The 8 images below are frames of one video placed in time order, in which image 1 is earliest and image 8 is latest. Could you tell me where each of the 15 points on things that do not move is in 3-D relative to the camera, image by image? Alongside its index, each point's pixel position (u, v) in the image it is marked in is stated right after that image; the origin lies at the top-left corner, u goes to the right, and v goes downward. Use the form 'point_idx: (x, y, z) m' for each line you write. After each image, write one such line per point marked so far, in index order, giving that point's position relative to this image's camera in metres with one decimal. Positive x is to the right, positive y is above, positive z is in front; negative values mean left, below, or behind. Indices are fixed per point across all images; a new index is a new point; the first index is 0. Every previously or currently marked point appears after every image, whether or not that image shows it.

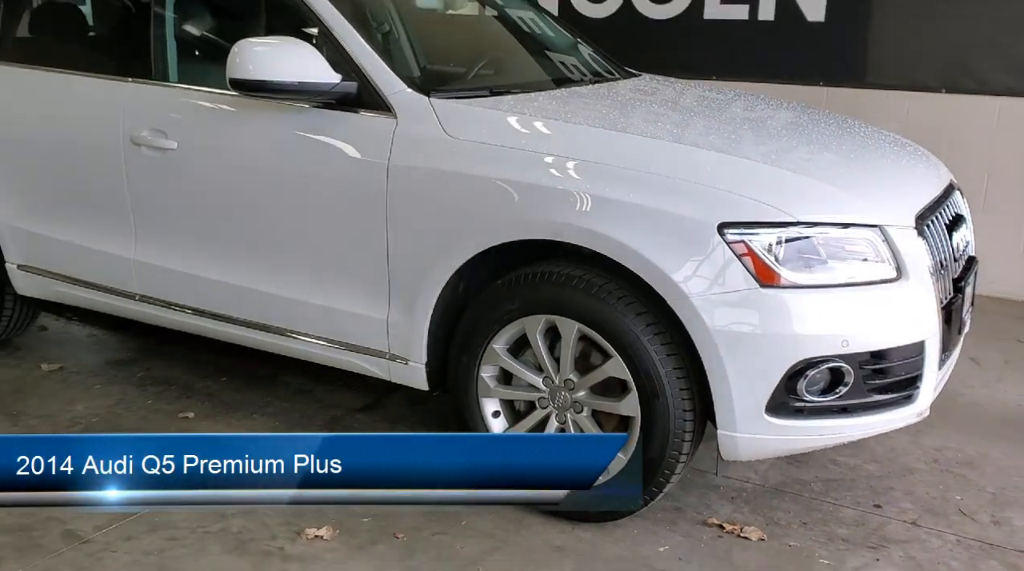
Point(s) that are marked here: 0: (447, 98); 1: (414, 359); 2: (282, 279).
0: (-0.2, +0.6, +2.9) m
1: (-0.3, -0.2, +2.9) m
2: (-0.7, 0.0, +3.1) m
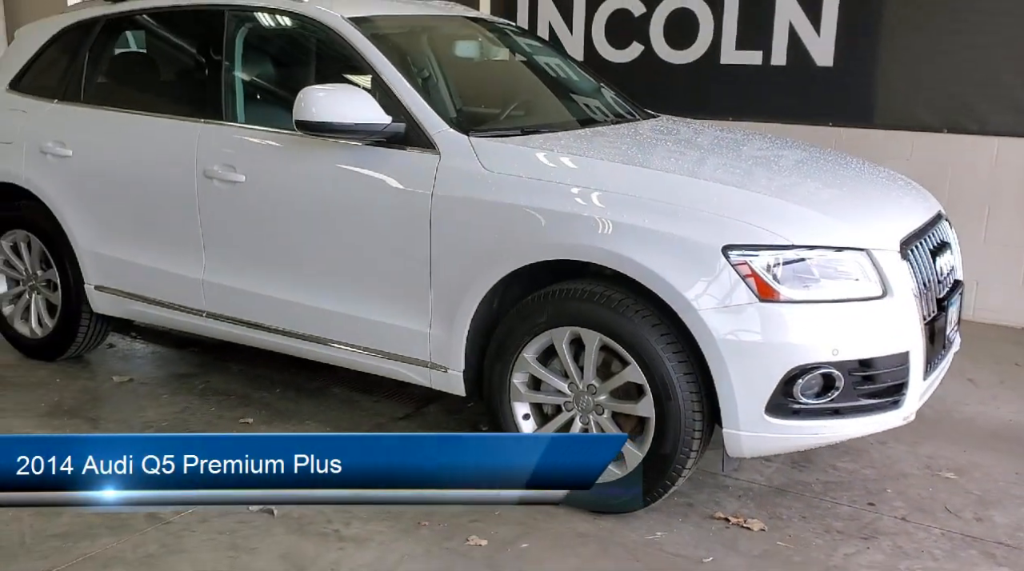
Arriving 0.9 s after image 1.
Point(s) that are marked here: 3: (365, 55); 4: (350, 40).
0: (-0.1, +0.5, +3.3) m
1: (-0.2, -0.3, +3.3) m
2: (-0.6, 0.0, +3.5) m
3: (-0.5, +0.8, +3.5) m
4: (-0.6, +0.9, +3.6) m
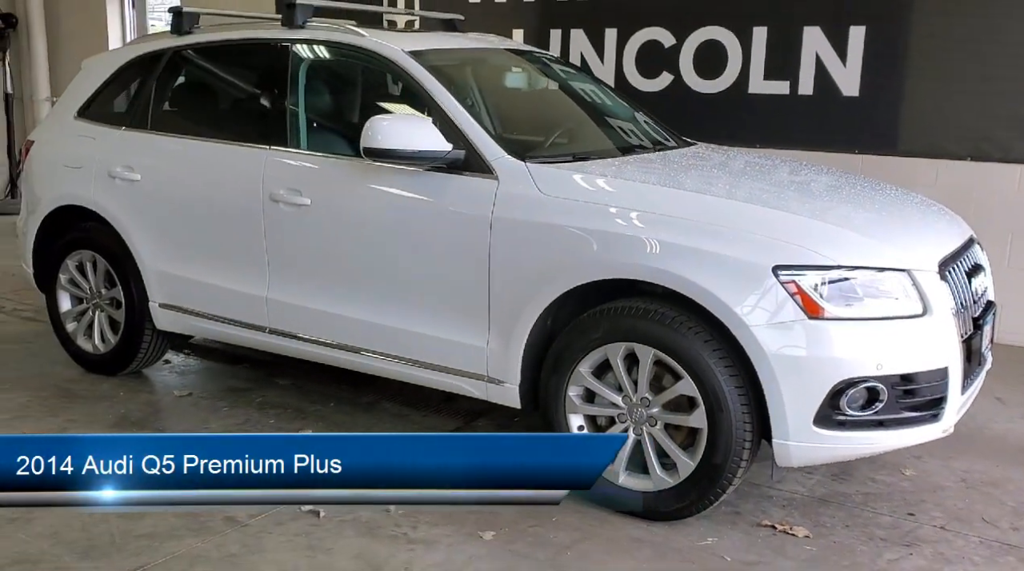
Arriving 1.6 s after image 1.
0: (+0.1, +0.4, +3.5) m
1: (0.0, -0.3, +3.4) m
2: (-0.4, -0.1, +3.7) m
3: (-0.3, +0.8, +3.7) m
4: (-0.4, +0.8, +3.8) m
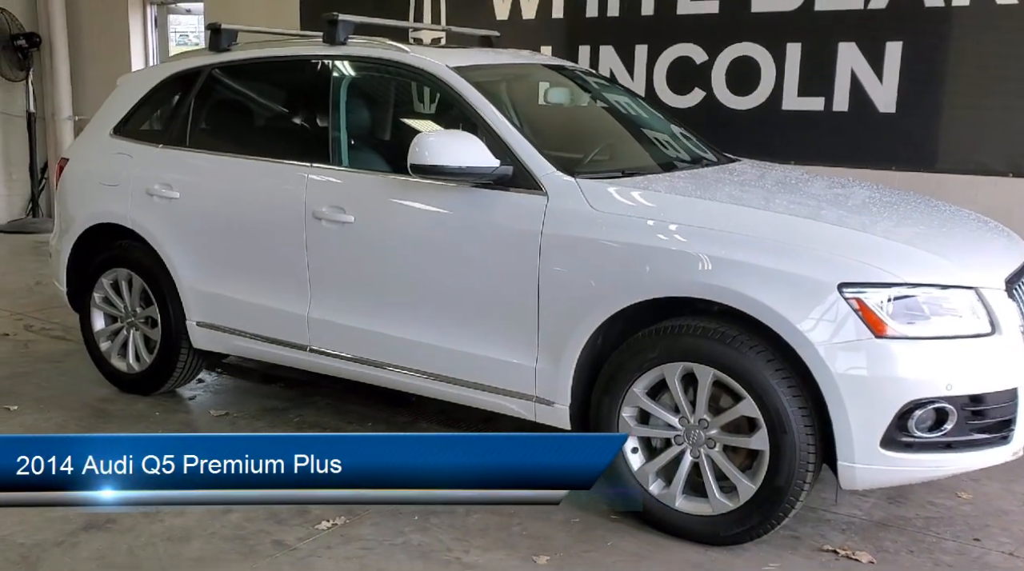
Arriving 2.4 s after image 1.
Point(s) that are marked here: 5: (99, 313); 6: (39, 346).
0: (+0.3, +0.4, +3.4) m
1: (+0.2, -0.4, +3.4) m
2: (-0.3, -0.2, +3.6) m
3: (-0.2, +0.7, +3.7) m
4: (-0.2, +0.7, +3.7) m
5: (-2.0, -0.1, +4.7) m
6: (-2.6, -0.3, +5.4) m
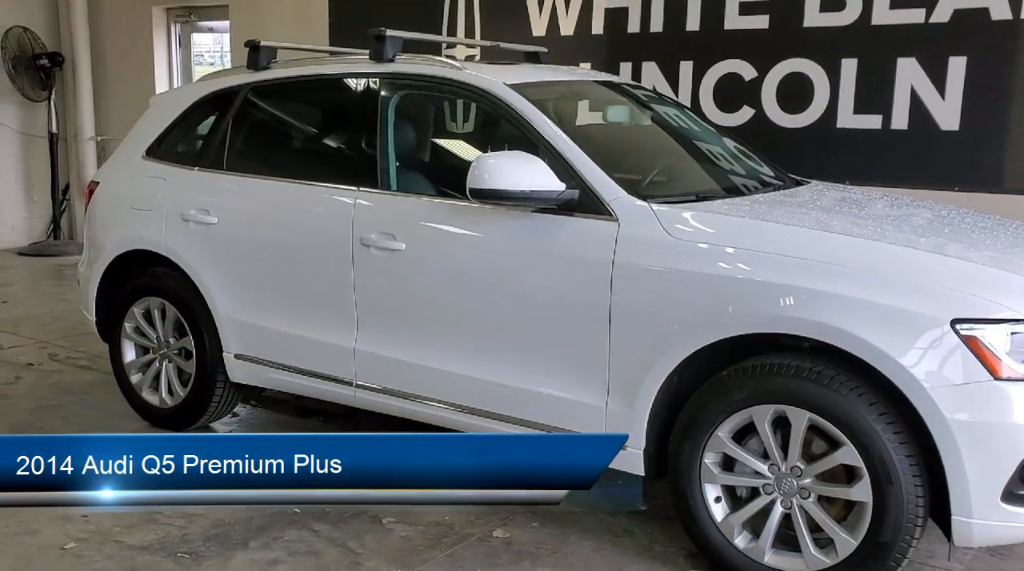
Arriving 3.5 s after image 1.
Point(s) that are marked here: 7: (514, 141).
0: (+0.5, +0.3, +3.2) m
1: (+0.4, -0.5, +3.1) m
2: (0.0, -0.3, +3.4) m
3: (+0.1, +0.6, +3.4) m
4: (0.0, +0.6, +3.5) m
5: (-1.7, -0.3, +4.4) m
6: (-2.4, -0.5, +5.2) m
7: (0.0, +0.5, +3.5) m
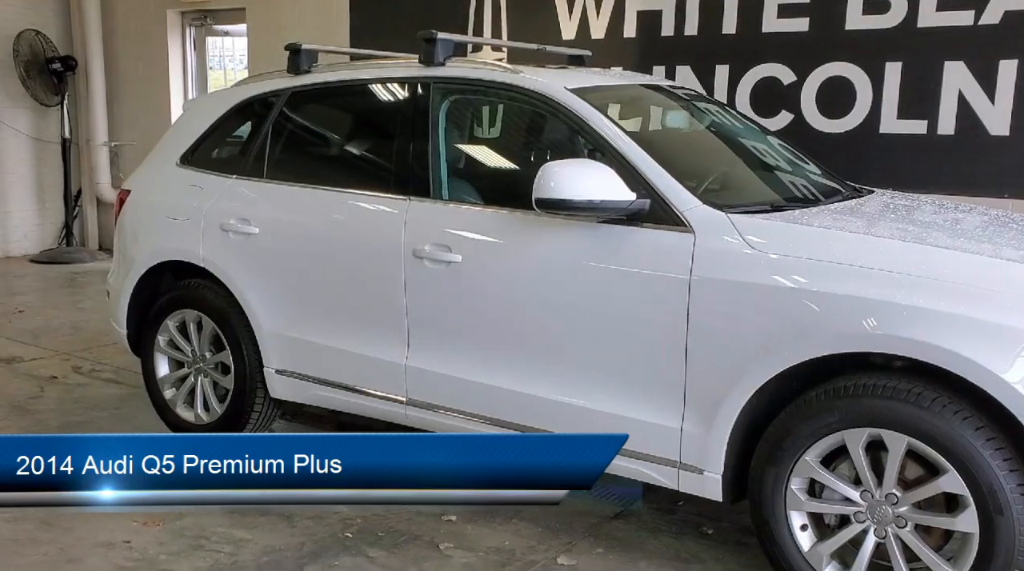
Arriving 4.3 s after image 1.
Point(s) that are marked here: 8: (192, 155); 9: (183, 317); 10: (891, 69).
0: (+0.7, +0.2, +3.0) m
1: (+0.6, -0.6, +3.0) m
2: (+0.2, -0.3, +3.2) m
3: (+0.3, +0.5, +3.3) m
4: (+0.2, +0.6, +3.3) m
5: (-1.5, -0.3, +4.3) m
6: (-2.2, -0.5, +5.0) m
7: (+0.2, +0.5, +3.3) m
8: (-1.4, +0.6, +4.2) m
9: (-1.4, -0.1, +4.2) m
10: (+2.1, +1.2, +5.5) m
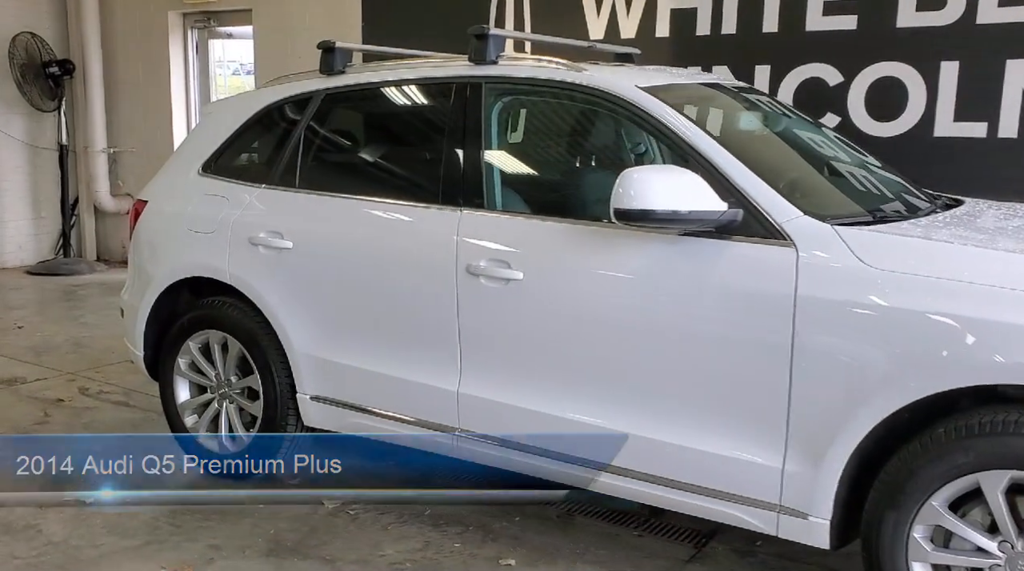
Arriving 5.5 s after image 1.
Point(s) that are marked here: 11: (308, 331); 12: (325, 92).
0: (+0.9, +0.2, +2.7) m
1: (+0.8, -0.6, +2.6) m
2: (+0.4, -0.4, +2.9) m
3: (+0.5, +0.5, +3.0) m
4: (+0.4, +0.5, +3.0) m
5: (-1.3, -0.4, +3.9) m
6: (-2.0, -0.6, +4.7) m
7: (+0.4, +0.4, +3.0) m
8: (-1.2, +0.5, +3.9) m
9: (-1.2, -0.2, +3.8) m
10: (+2.3, +1.2, +5.2) m
11: (-0.7, -0.2, +3.5) m
12: (-0.7, +0.7, +3.7) m
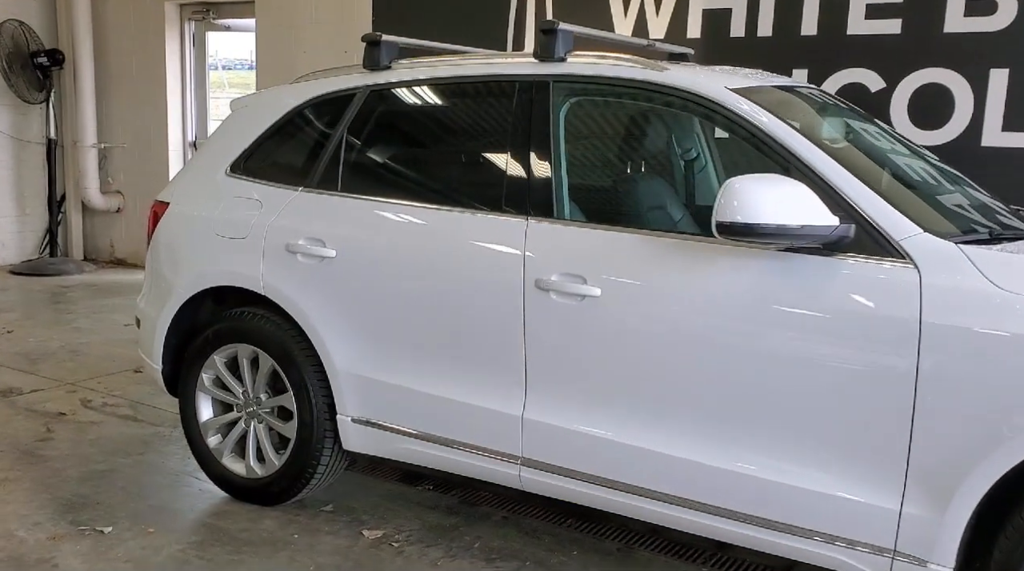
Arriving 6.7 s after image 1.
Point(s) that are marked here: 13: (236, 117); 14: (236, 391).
0: (+1.1, +0.1, +2.5) m
1: (+1.0, -0.7, +2.4) m
2: (+0.6, -0.4, +2.6) m
3: (+0.7, +0.4, +2.7) m
4: (+0.7, +0.5, +2.8) m
5: (-1.1, -0.4, +3.6) m
6: (-1.8, -0.6, +4.3) m
7: (+0.6, +0.3, +2.8) m
8: (-1.0, +0.5, +3.6) m
9: (-1.0, -0.2, +3.5) m
10: (+2.5, +1.1, +5.0) m
11: (-0.5, -0.2, +3.2) m
12: (-0.5, +0.7, +3.4) m
13: (-1.0, +0.6, +3.7) m
14: (-1.0, -0.4, +3.6) m
